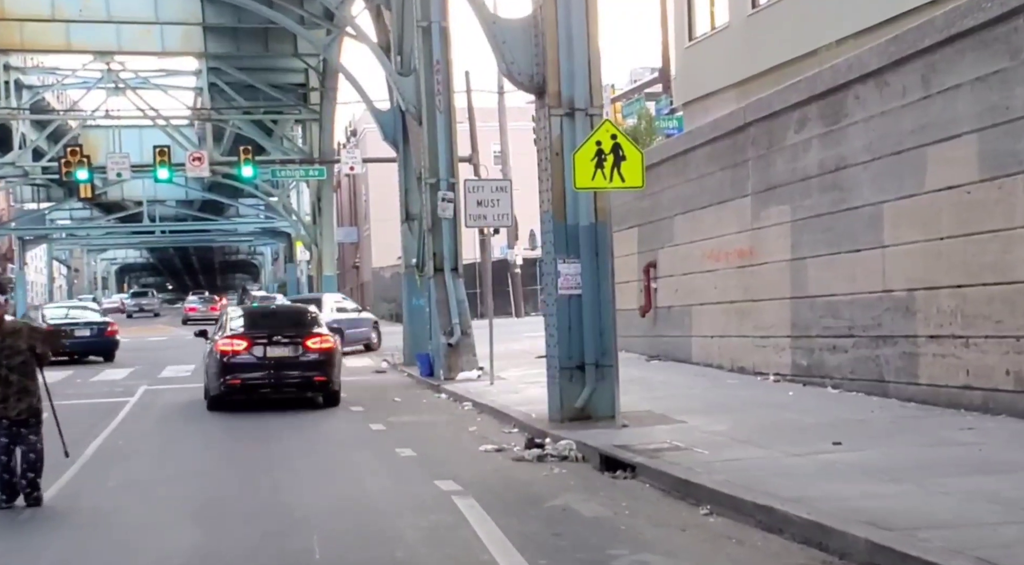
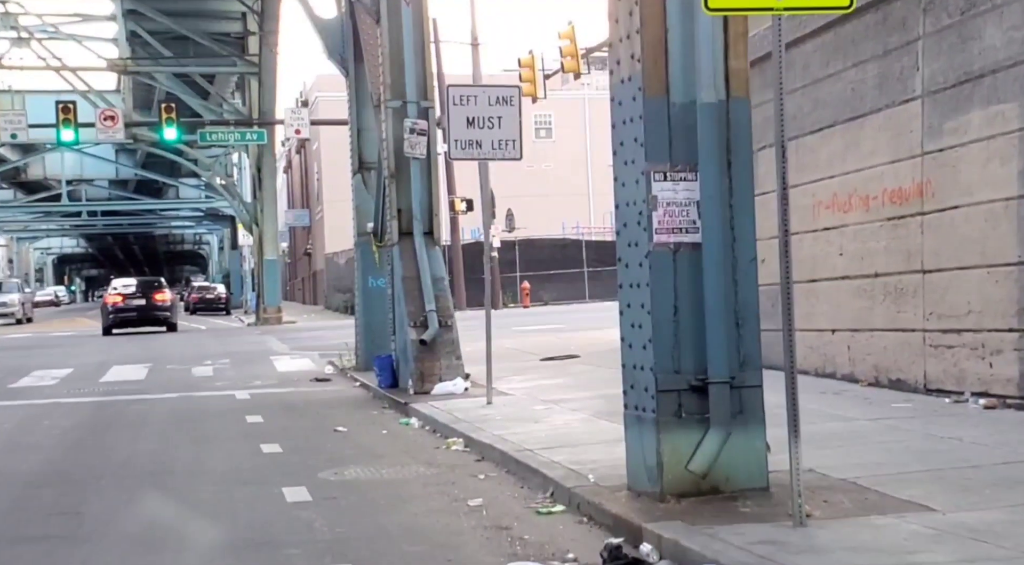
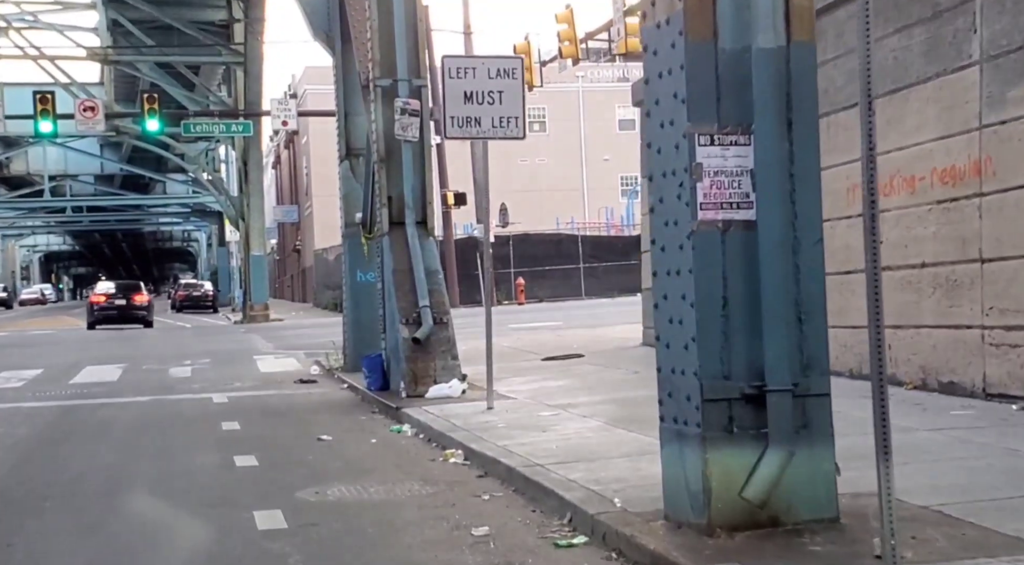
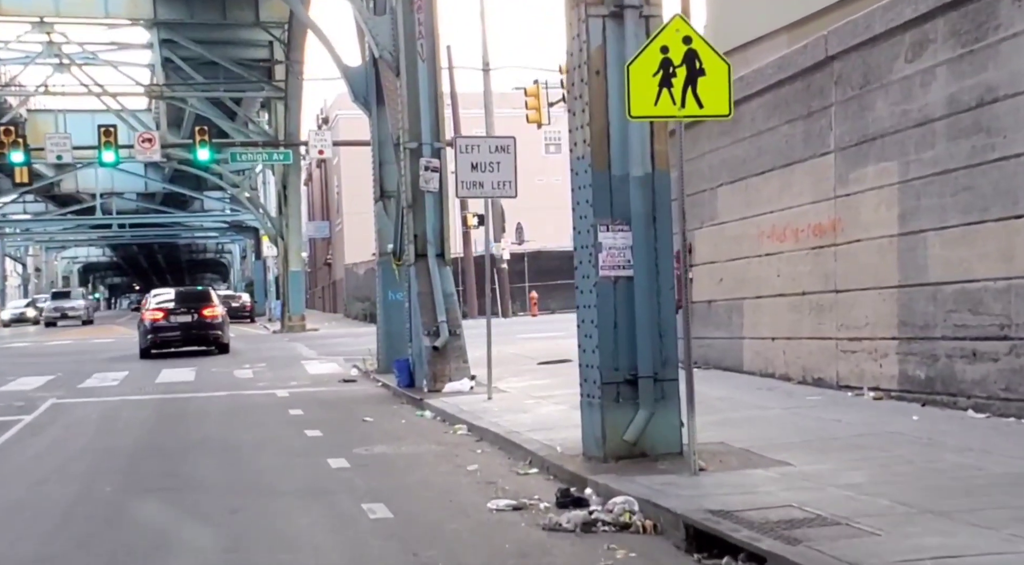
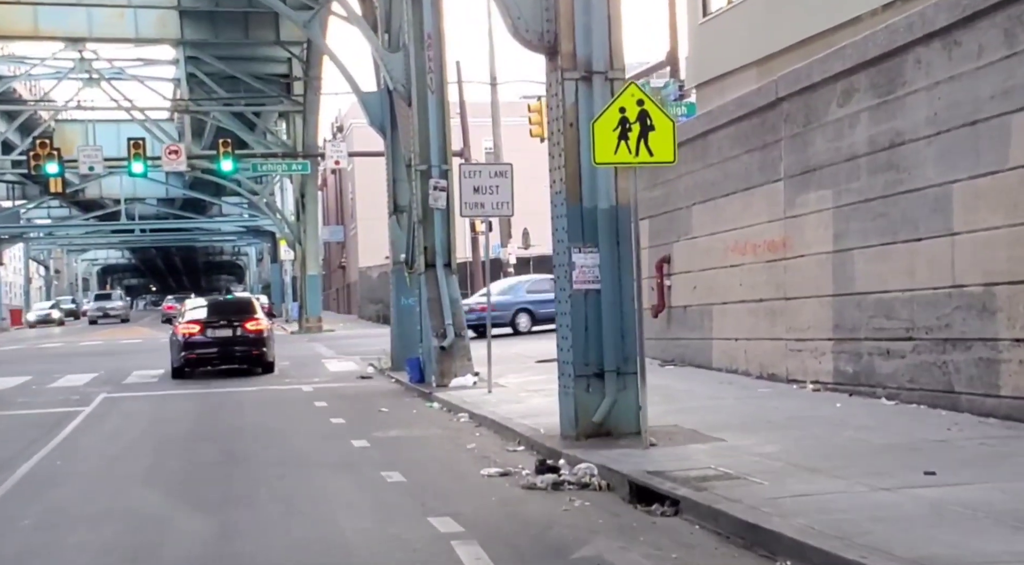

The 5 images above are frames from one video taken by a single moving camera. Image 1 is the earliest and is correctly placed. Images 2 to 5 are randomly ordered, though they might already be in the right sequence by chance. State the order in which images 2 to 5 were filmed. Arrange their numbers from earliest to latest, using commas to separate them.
5, 4, 2, 3
